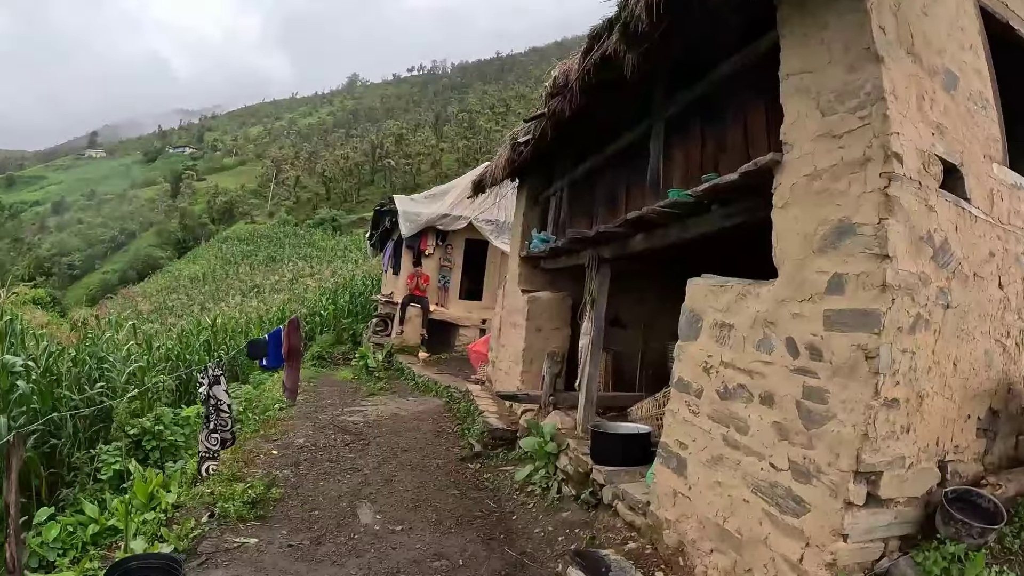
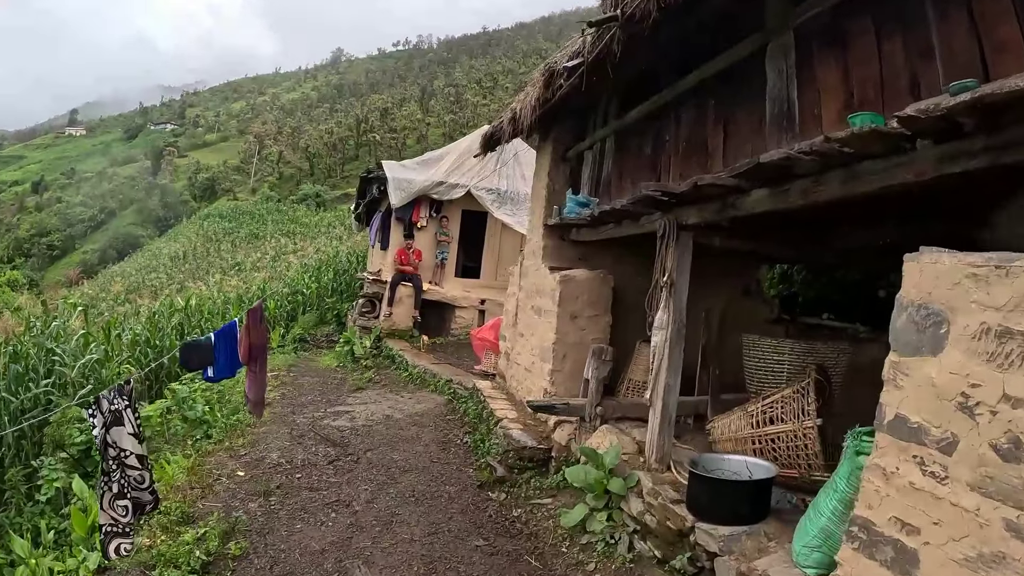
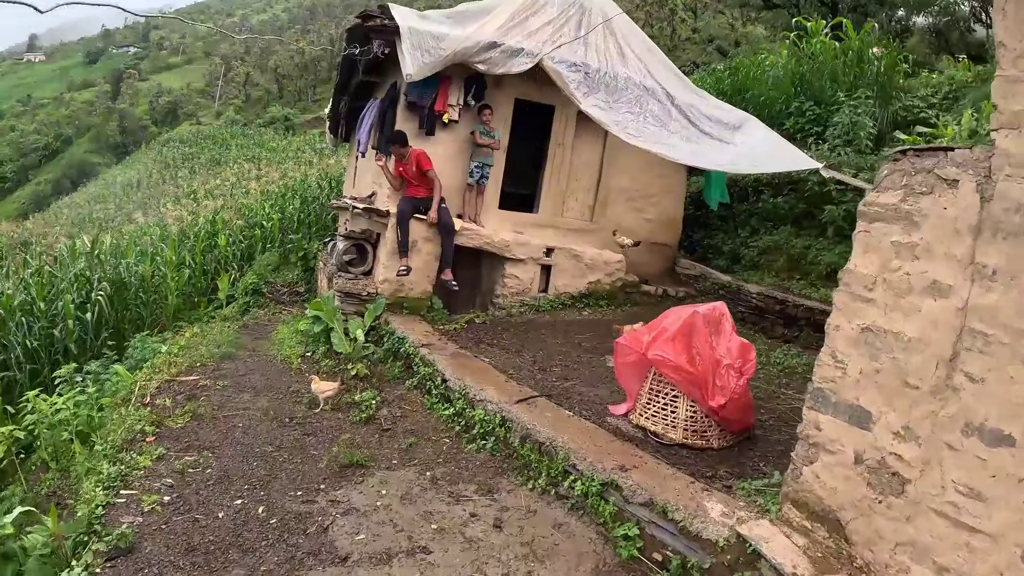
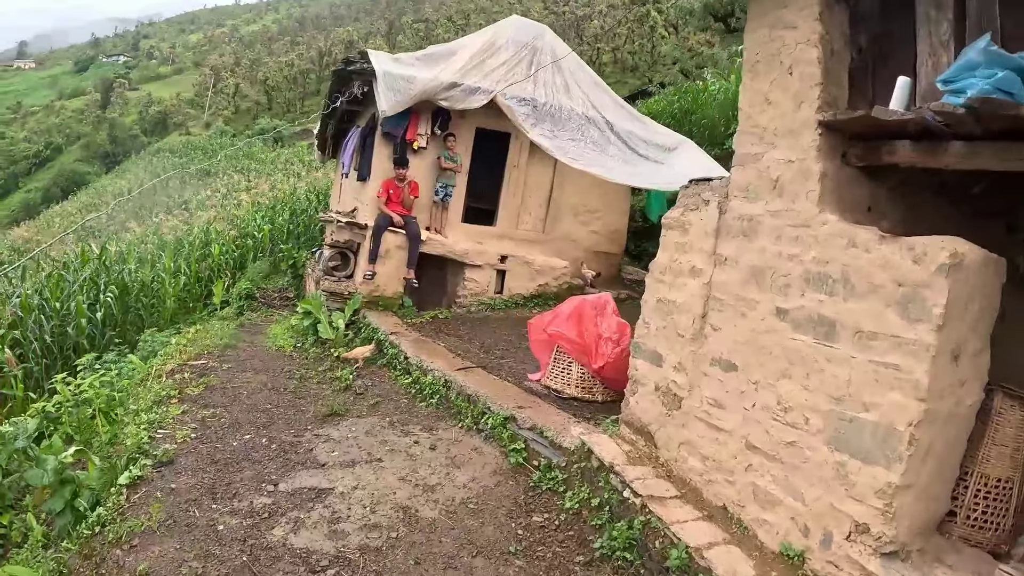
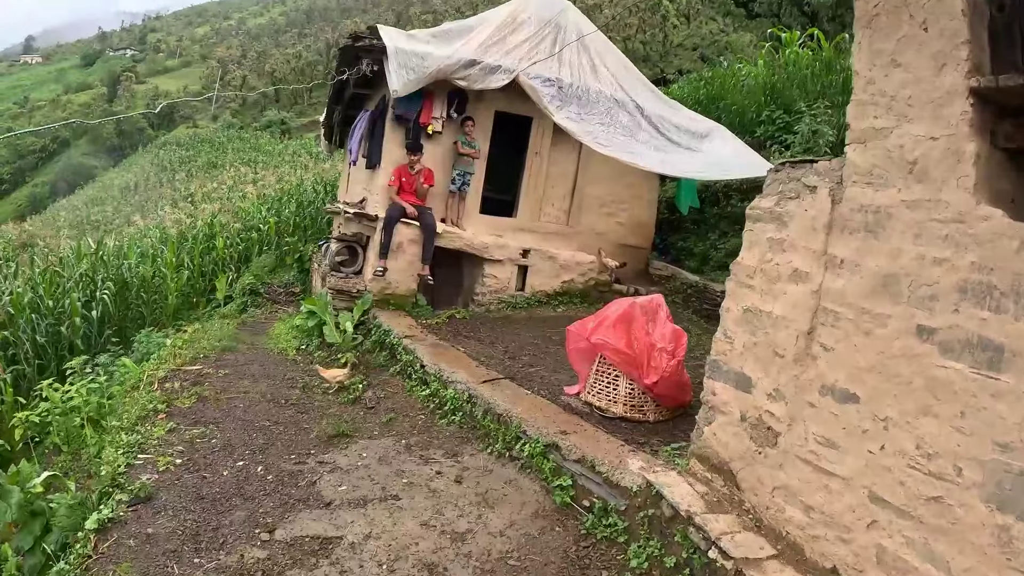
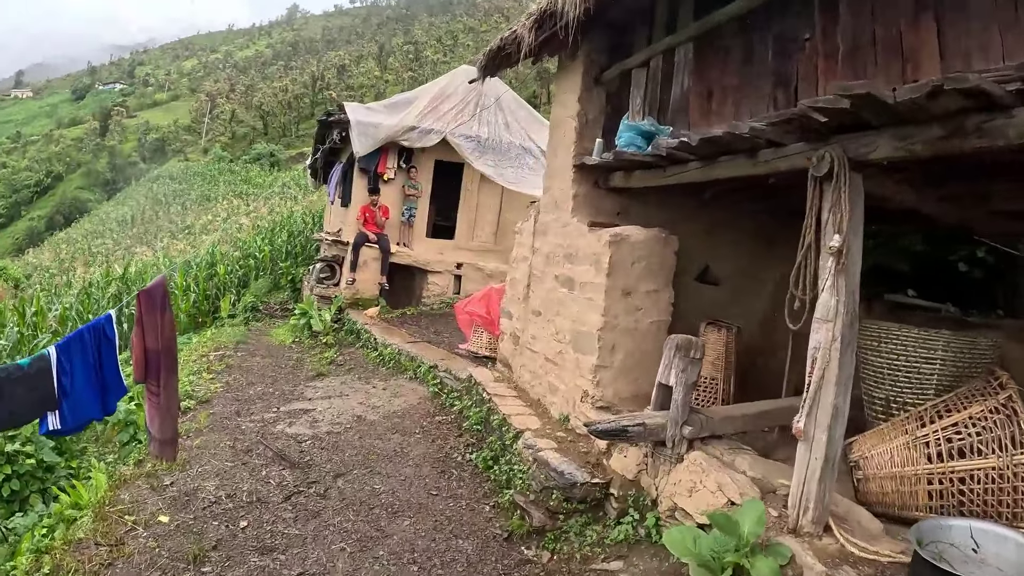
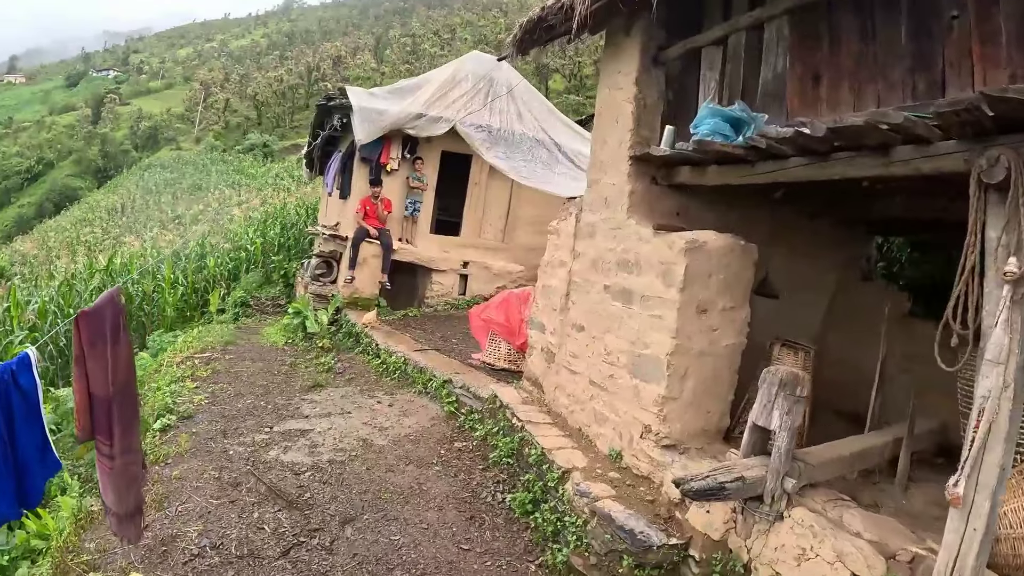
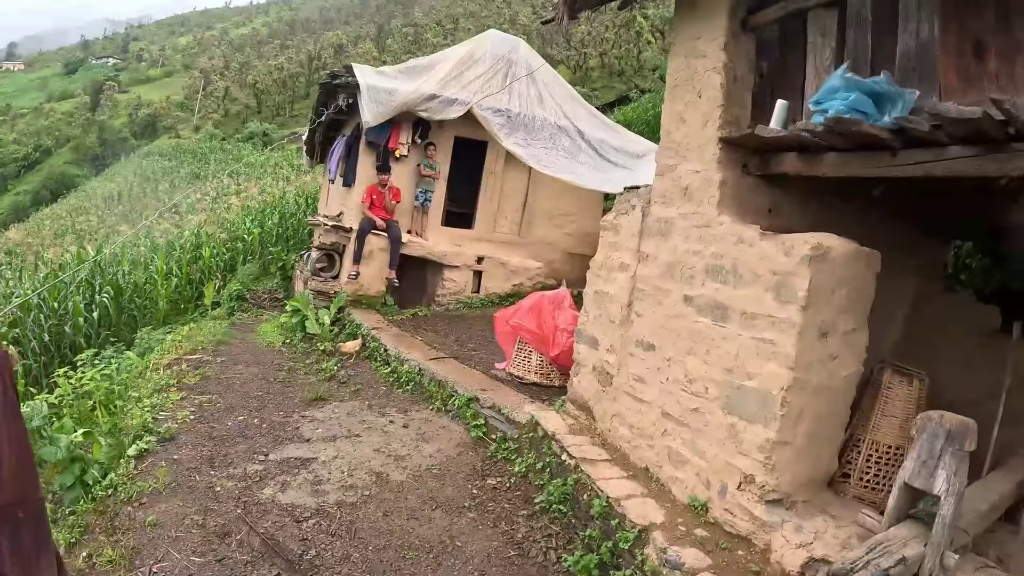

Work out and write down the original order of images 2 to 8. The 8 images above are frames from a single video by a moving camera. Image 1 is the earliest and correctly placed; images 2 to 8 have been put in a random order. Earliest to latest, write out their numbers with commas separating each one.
2, 6, 7, 8, 4, 5, 3
